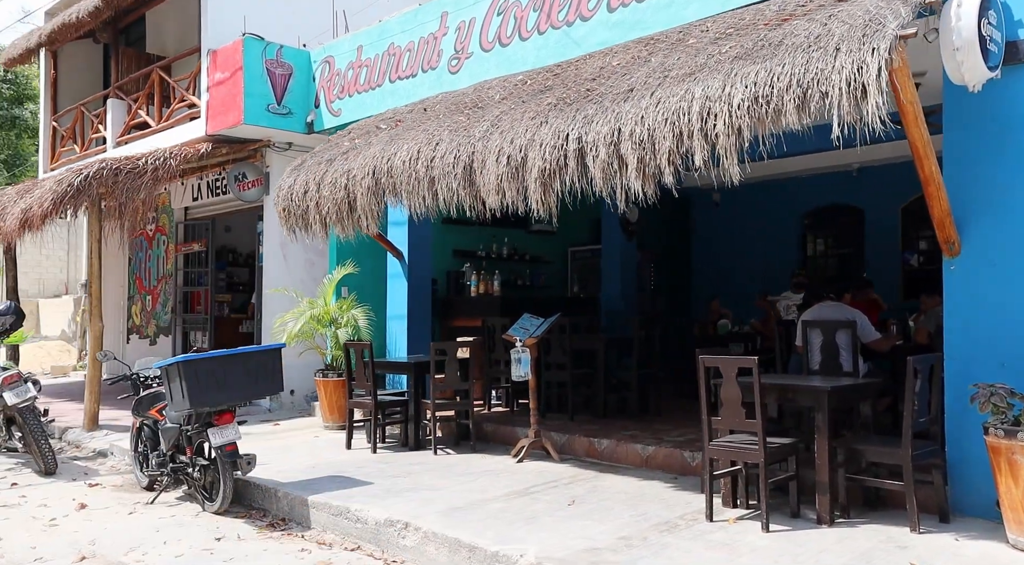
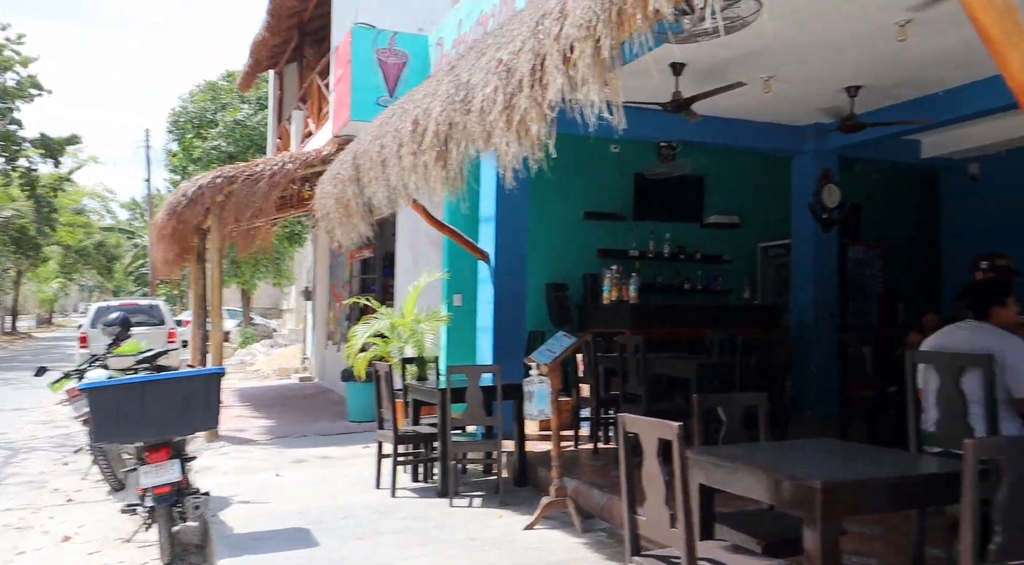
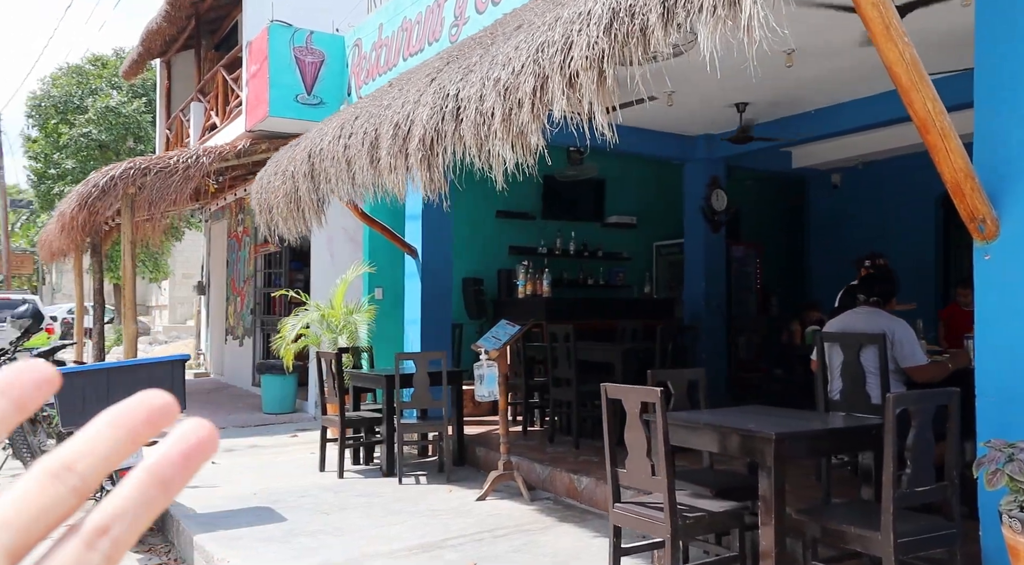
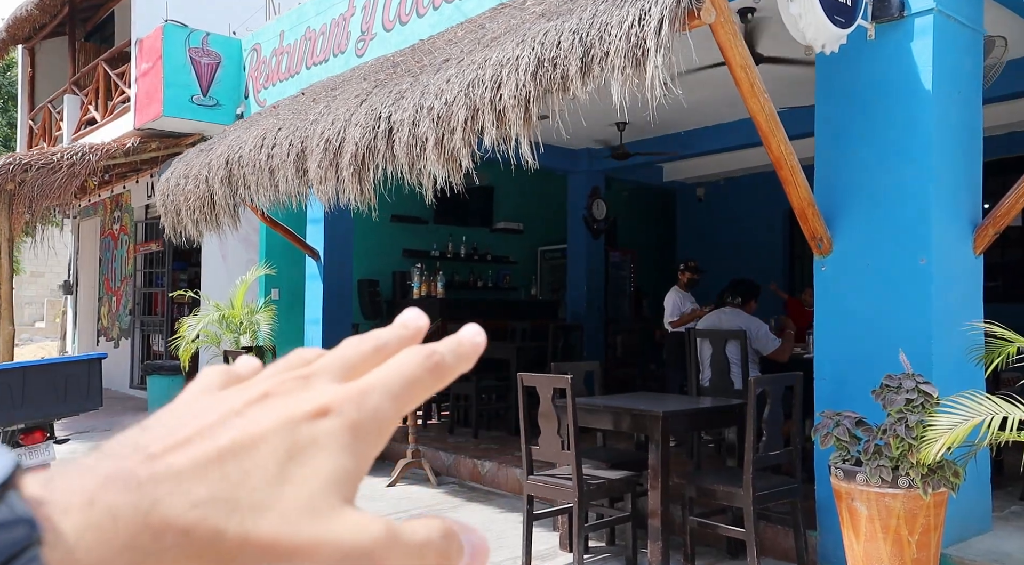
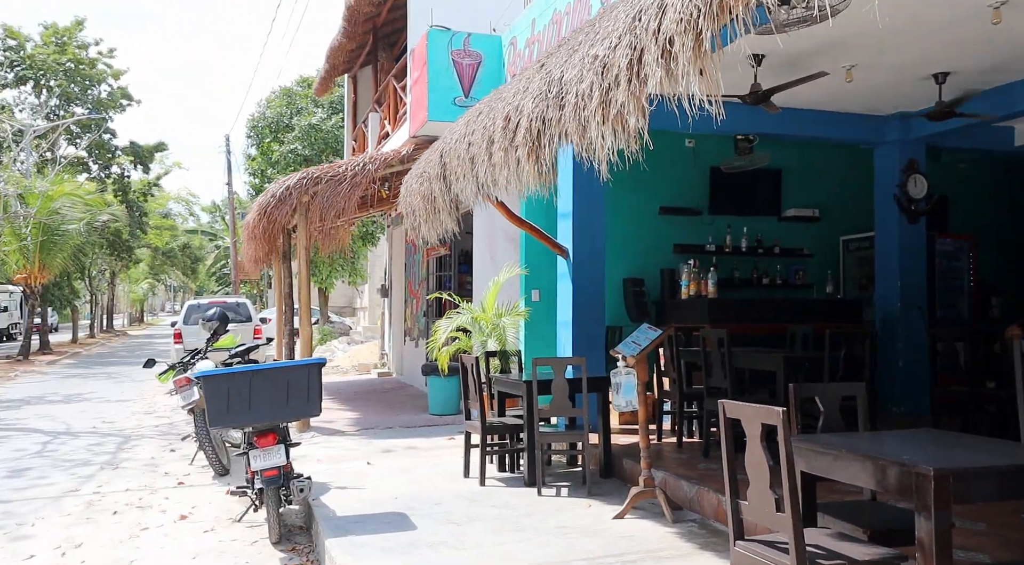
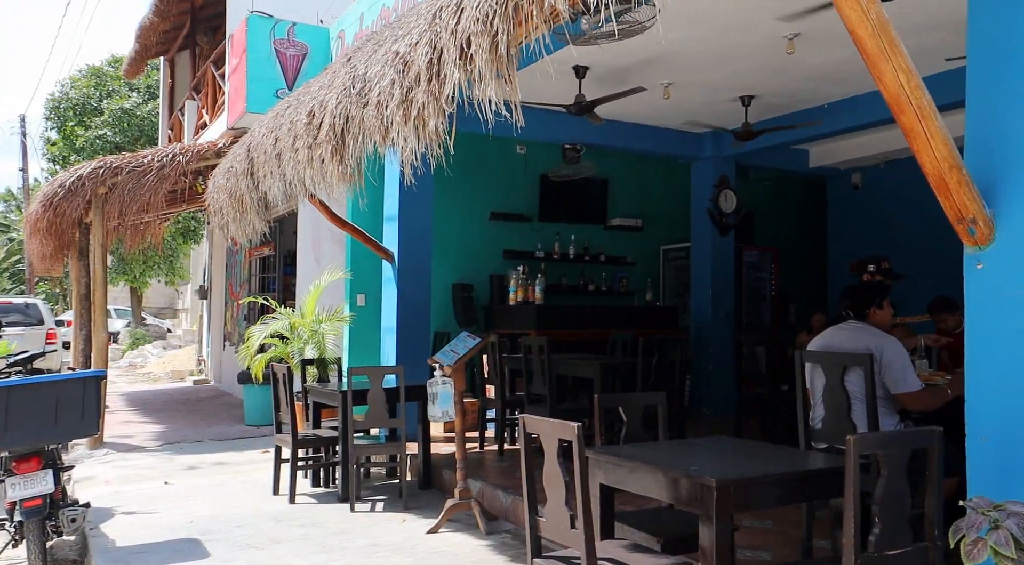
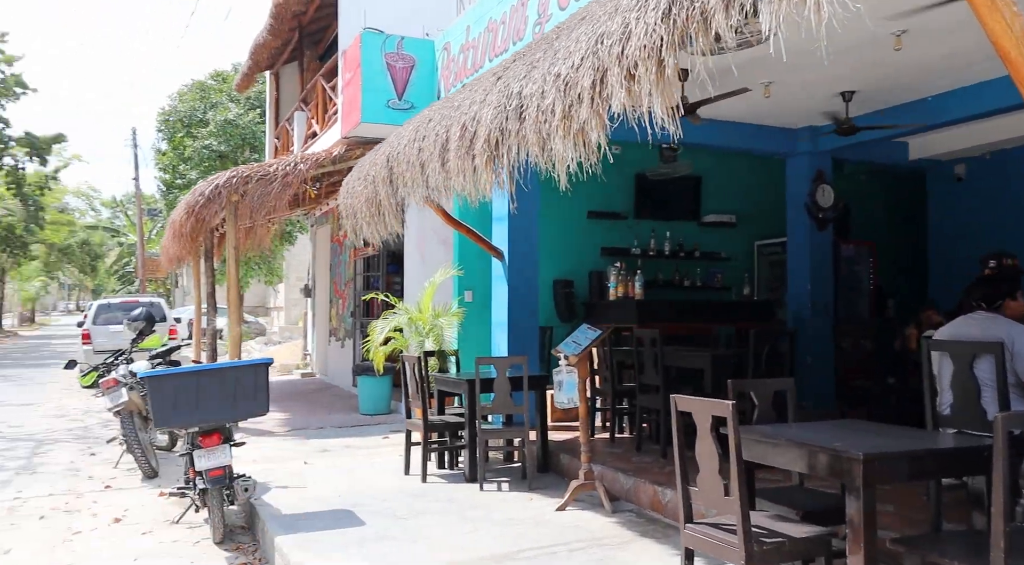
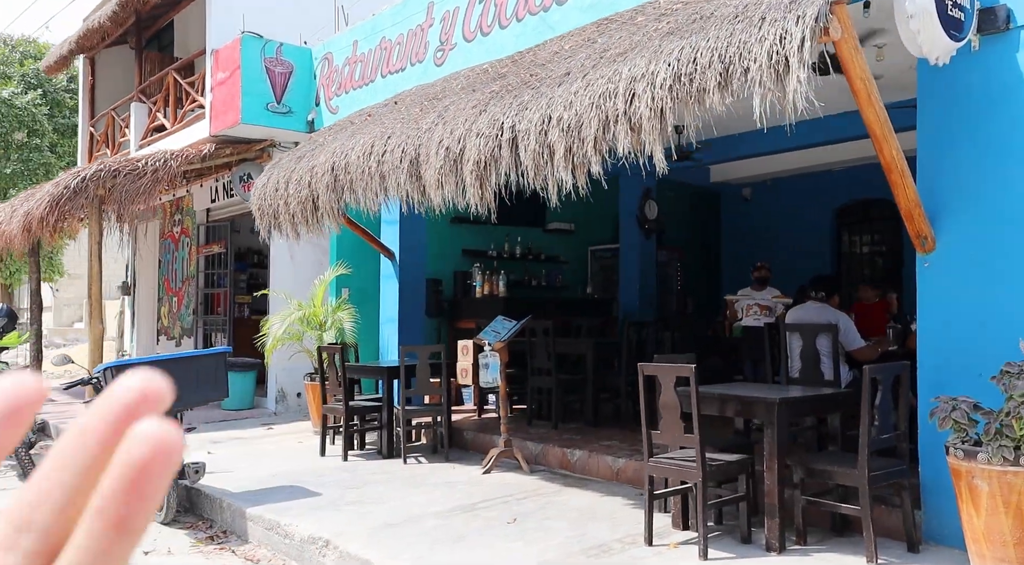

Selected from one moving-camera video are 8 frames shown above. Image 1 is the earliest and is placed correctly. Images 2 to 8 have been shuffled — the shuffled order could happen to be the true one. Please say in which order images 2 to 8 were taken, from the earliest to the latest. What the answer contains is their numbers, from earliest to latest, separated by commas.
8, 4, 3, 7, 5, 2, 6
